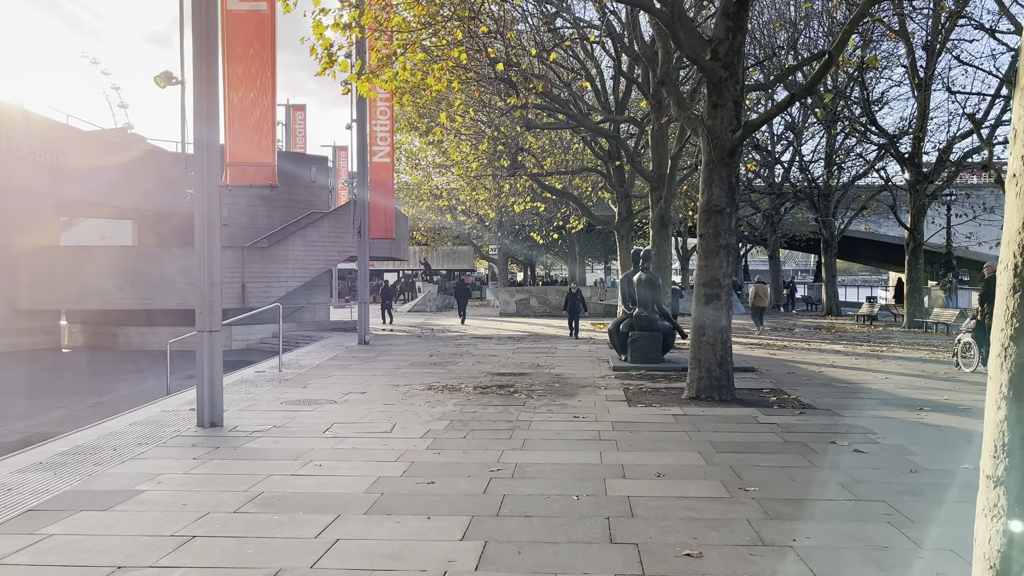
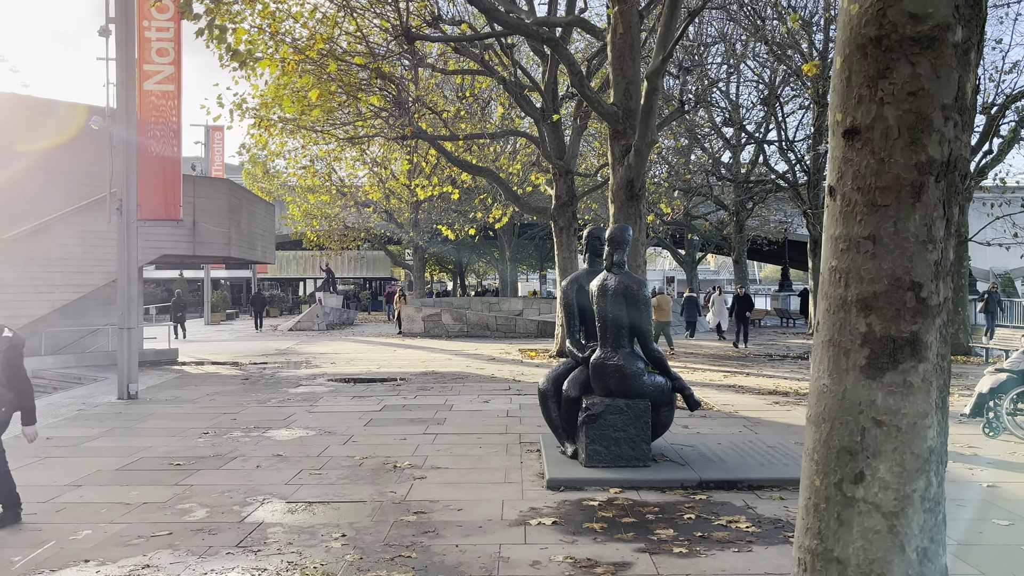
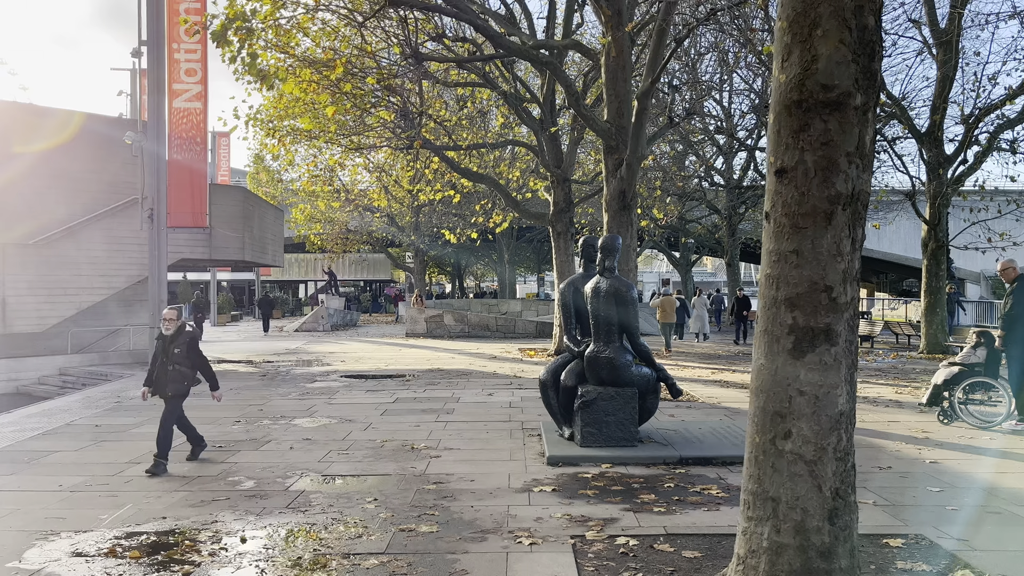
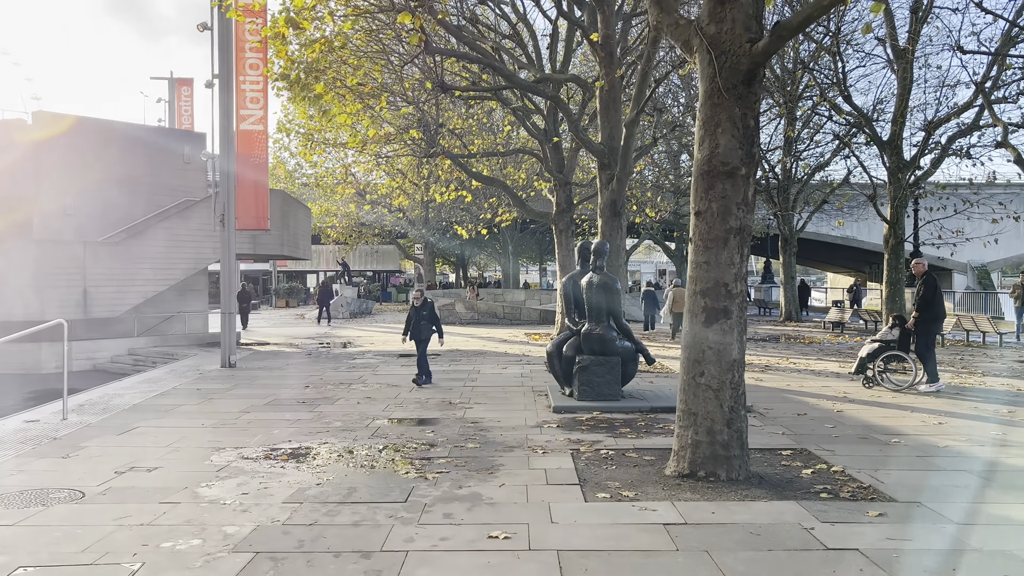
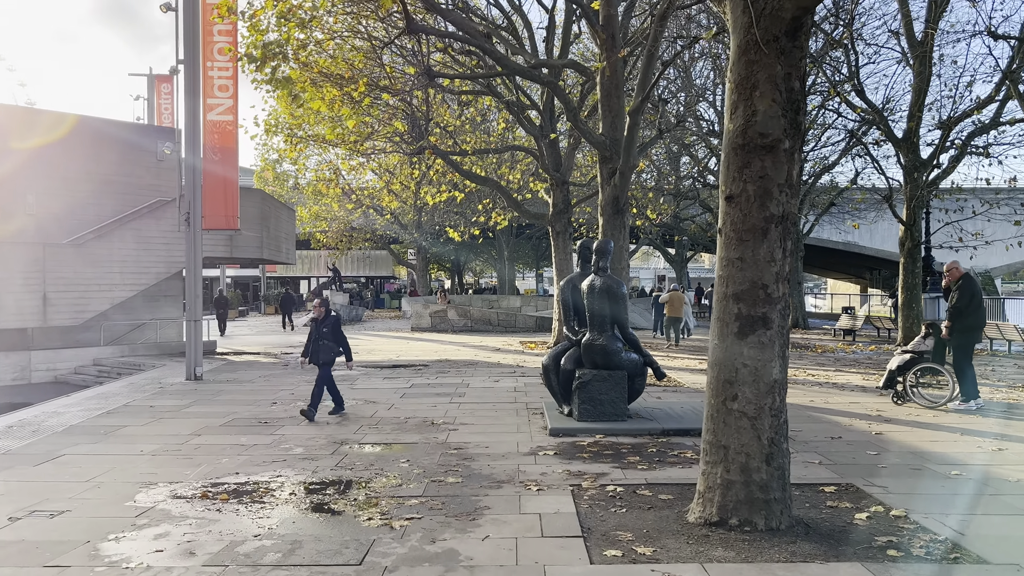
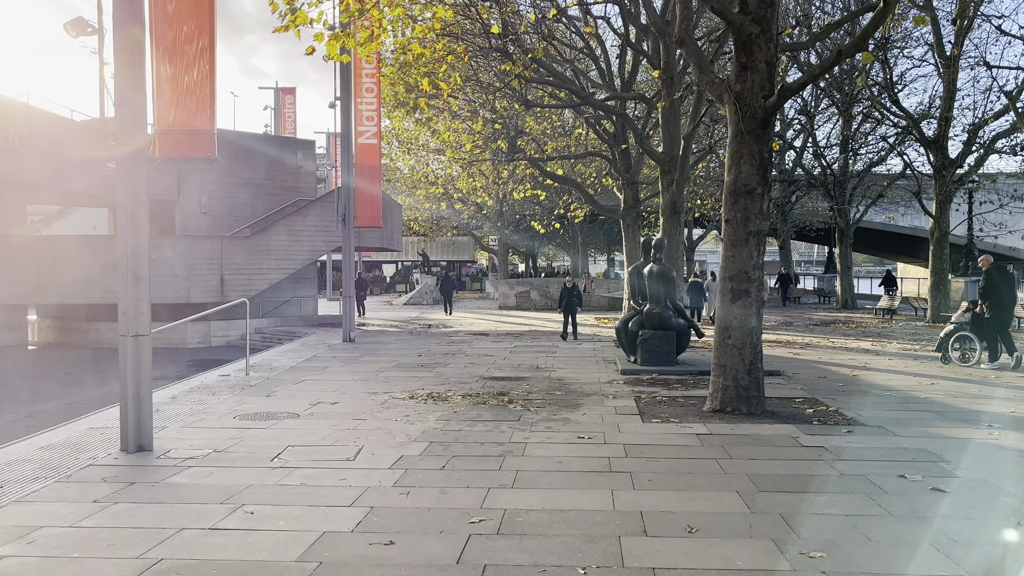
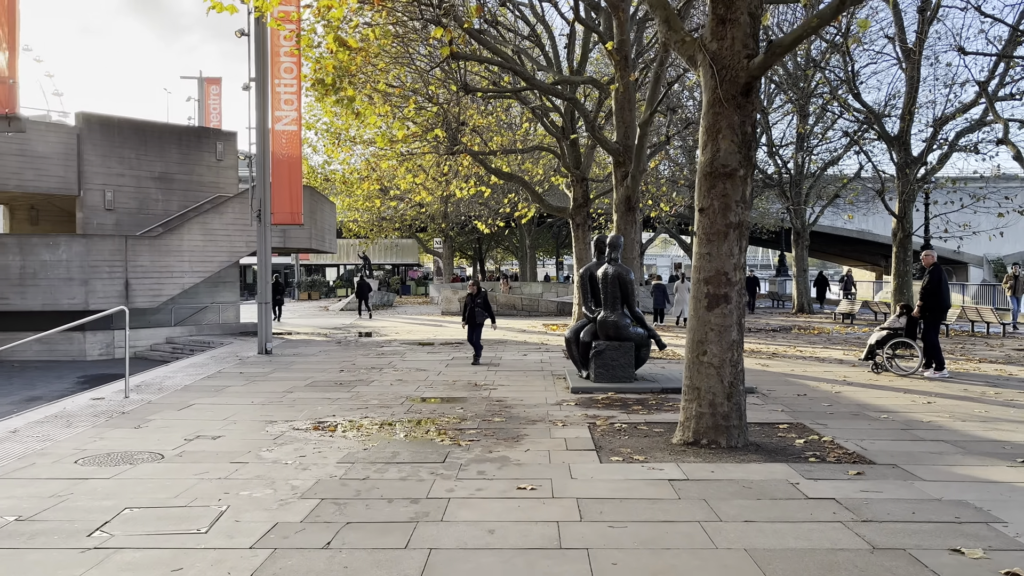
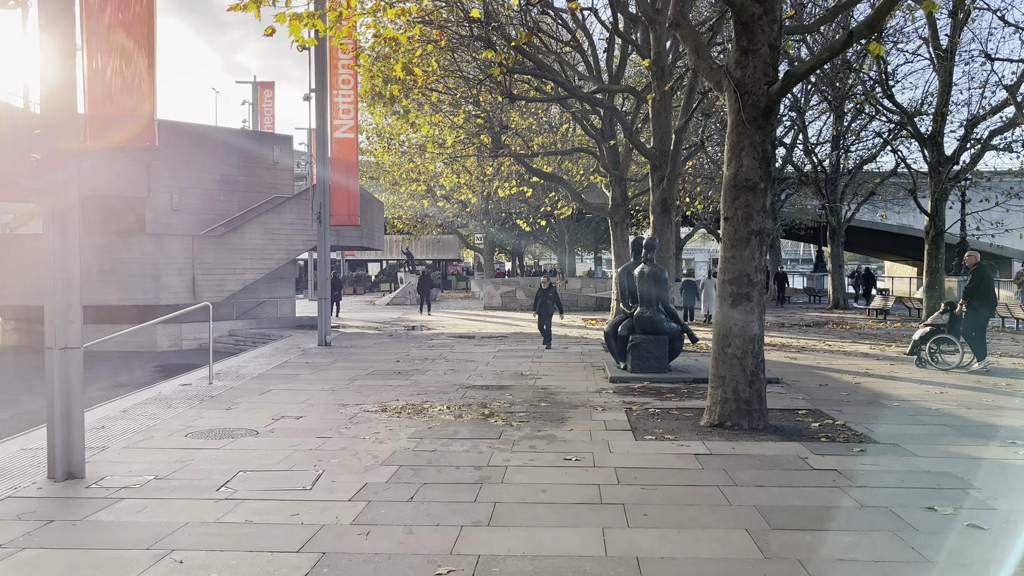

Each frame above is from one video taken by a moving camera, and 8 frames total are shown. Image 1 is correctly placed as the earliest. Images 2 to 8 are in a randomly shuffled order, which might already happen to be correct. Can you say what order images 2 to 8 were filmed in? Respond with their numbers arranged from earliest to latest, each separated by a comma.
6, 8, 7, 4, 5, 3, 2
